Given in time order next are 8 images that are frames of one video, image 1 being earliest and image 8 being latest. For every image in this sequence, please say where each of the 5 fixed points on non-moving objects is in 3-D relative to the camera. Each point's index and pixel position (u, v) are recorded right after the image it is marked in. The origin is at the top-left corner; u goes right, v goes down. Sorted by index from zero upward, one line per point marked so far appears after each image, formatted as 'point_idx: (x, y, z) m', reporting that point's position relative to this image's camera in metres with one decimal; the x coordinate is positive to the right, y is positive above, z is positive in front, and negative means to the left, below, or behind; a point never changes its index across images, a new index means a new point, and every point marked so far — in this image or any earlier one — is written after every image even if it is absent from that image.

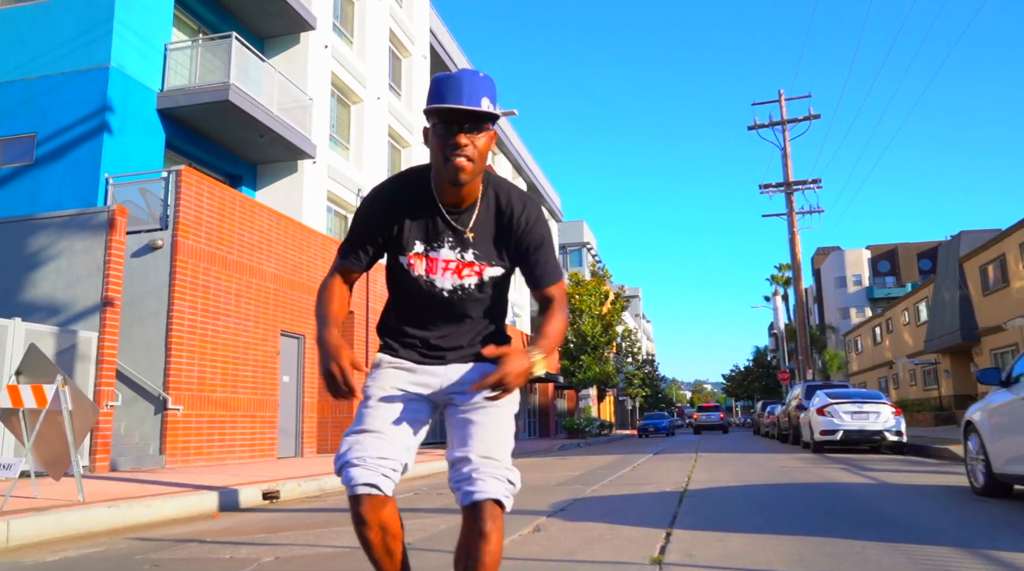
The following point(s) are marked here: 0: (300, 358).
0: (-4.3, -1.5, +15.4) m
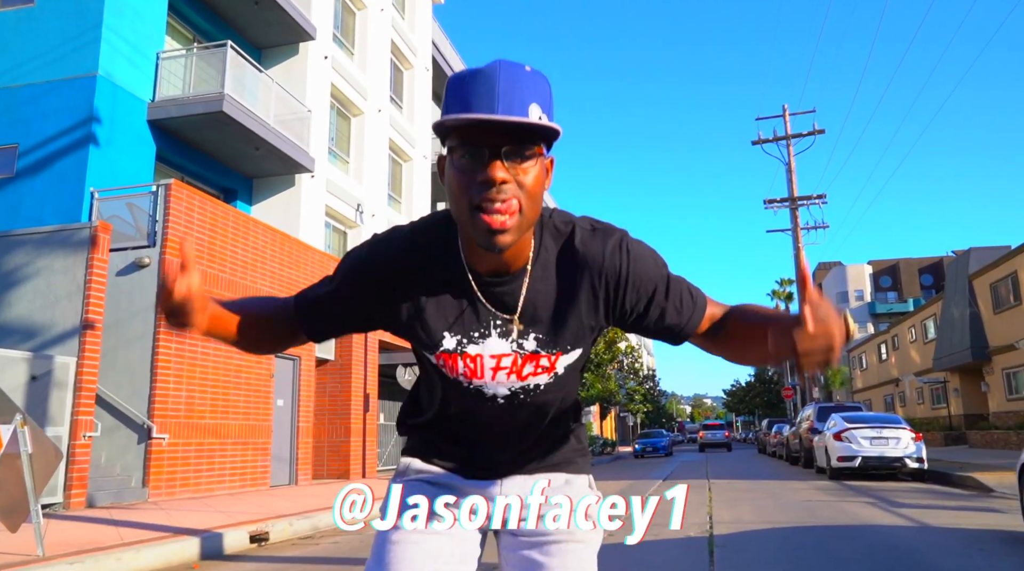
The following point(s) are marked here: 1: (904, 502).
0: (-4.2, -1.8, +14.7) m
1: (+5.2, -2.9, +10.1) m
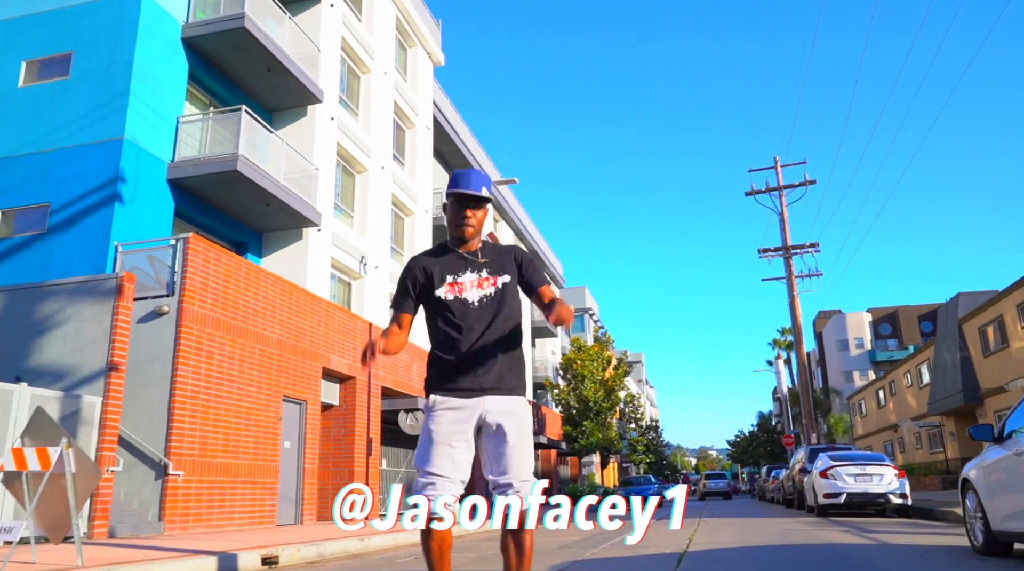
0: (-4.2, -2.8, +15.4) m
1: (+5.1, -3.4, +10.7) m
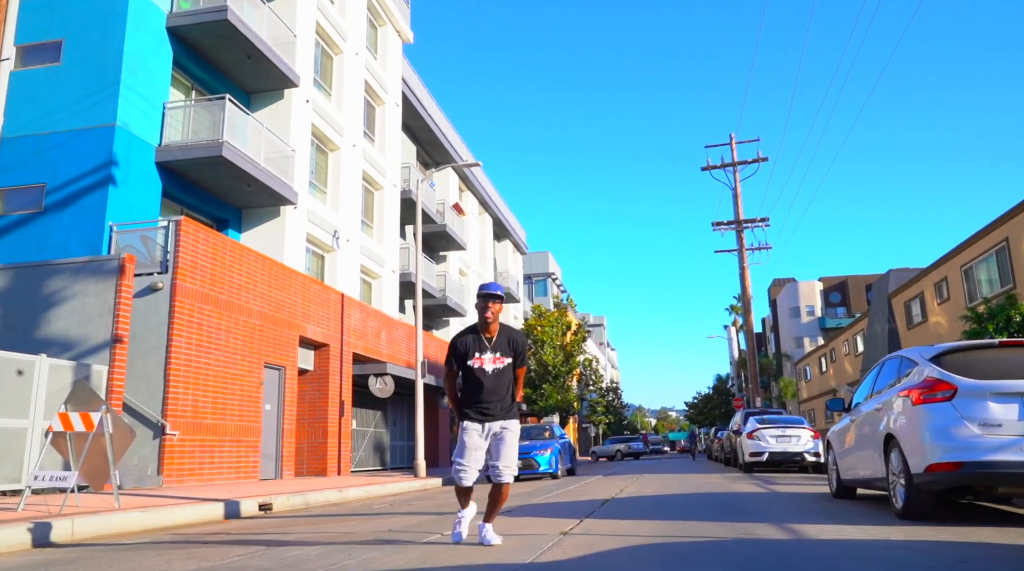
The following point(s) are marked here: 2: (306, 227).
0: (-5.1, -2.3, +16.7) m
1: (+4.4, -3.2, +12.5) m
2: (-5.2, +1.5, +19.1) m
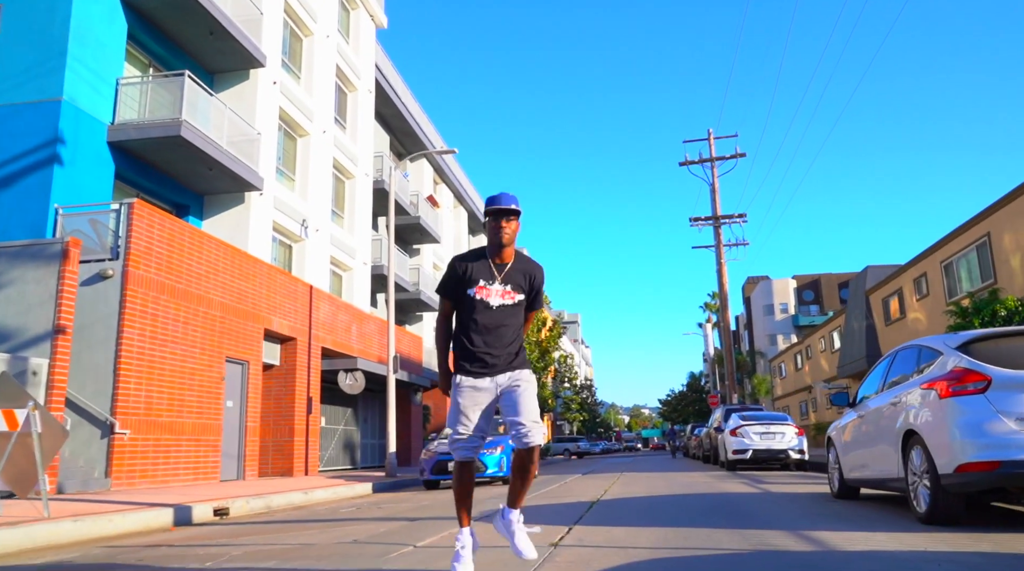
0: (-5.6, -2.0, +15.8) m
1: (+4.1, -3.1, +11.9) m
2: (-5.8, +1.7, +18.2) m
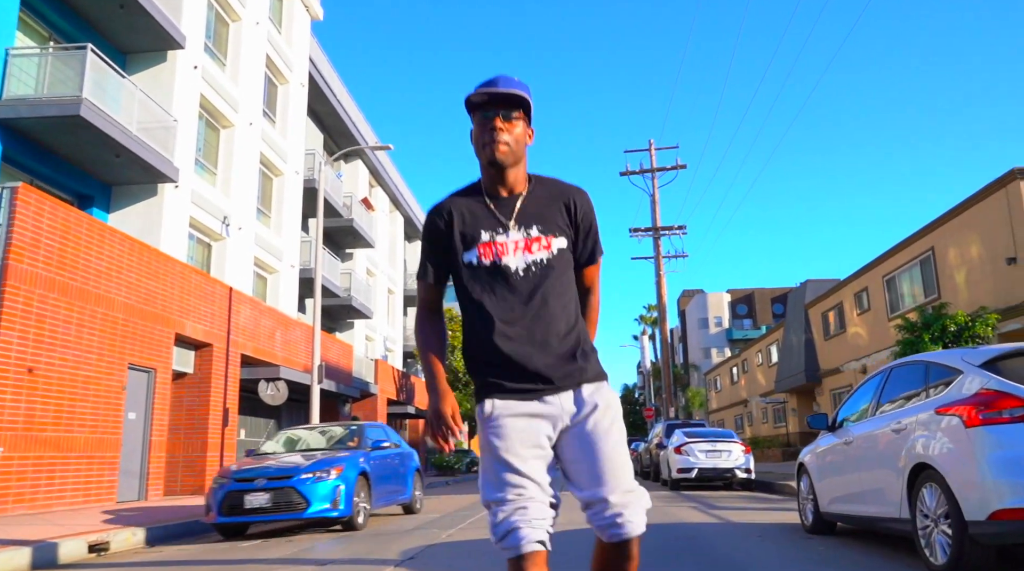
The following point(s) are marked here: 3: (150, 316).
0: (-6.9, -2.0, +14.4) m
1: (+3.1, -3.2, +11.3) m
2: (-7.1, +1.7, +16.7) m
3: (-6.8, -0.6, +14.2) m
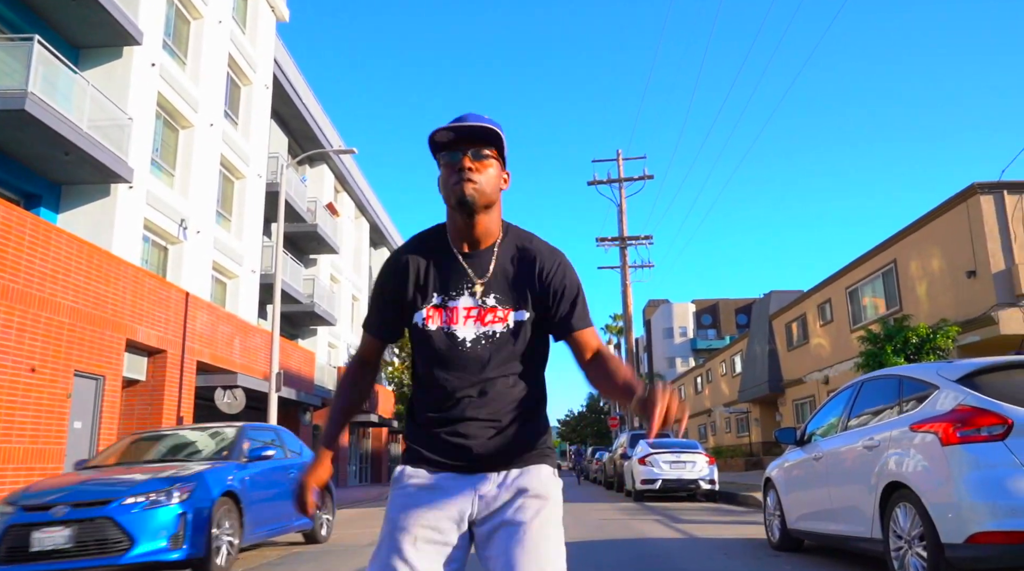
0: (-7.5, -2.1, +13.8) m
1: (+2.5, -3.4, +11.1) m
2: (-7.9, +1.6, +16.2) m
3: (-7.4, -0.6, +13.6) m
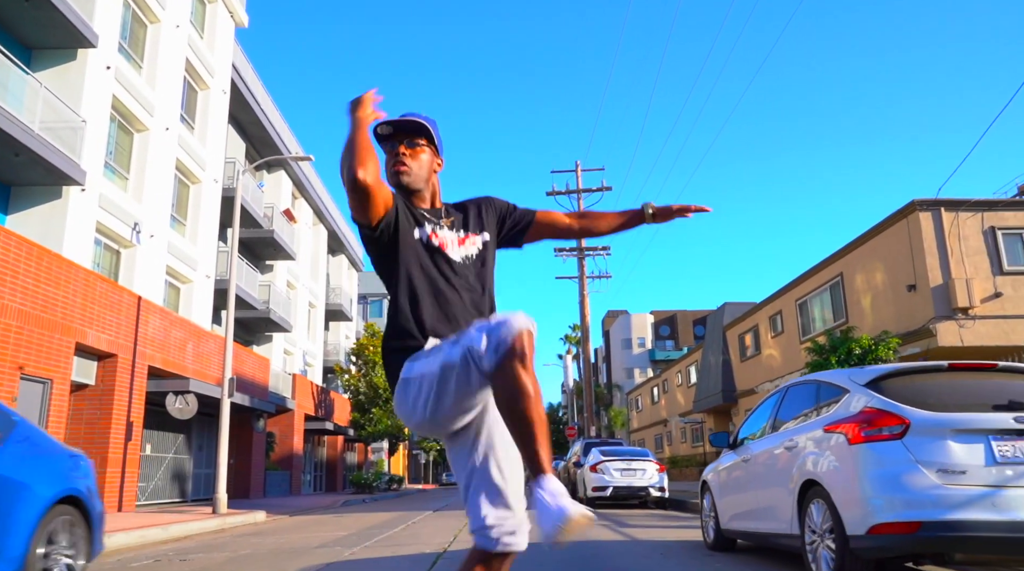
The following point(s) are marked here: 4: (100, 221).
0: (-8.4, -2.2, +13.6) m
1: (+1.8, -3.5, +11.4) m
2: (-8.8, +1.5, +16.0) m
3: (-8.2, -0.7, +13.4) m
4: (-8.8, +1.4, +16.1) m
